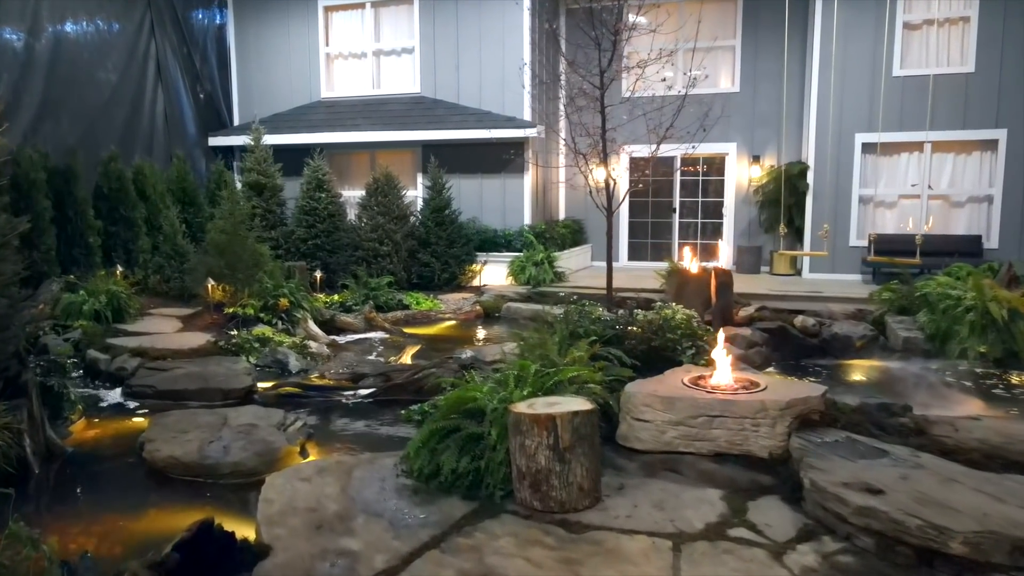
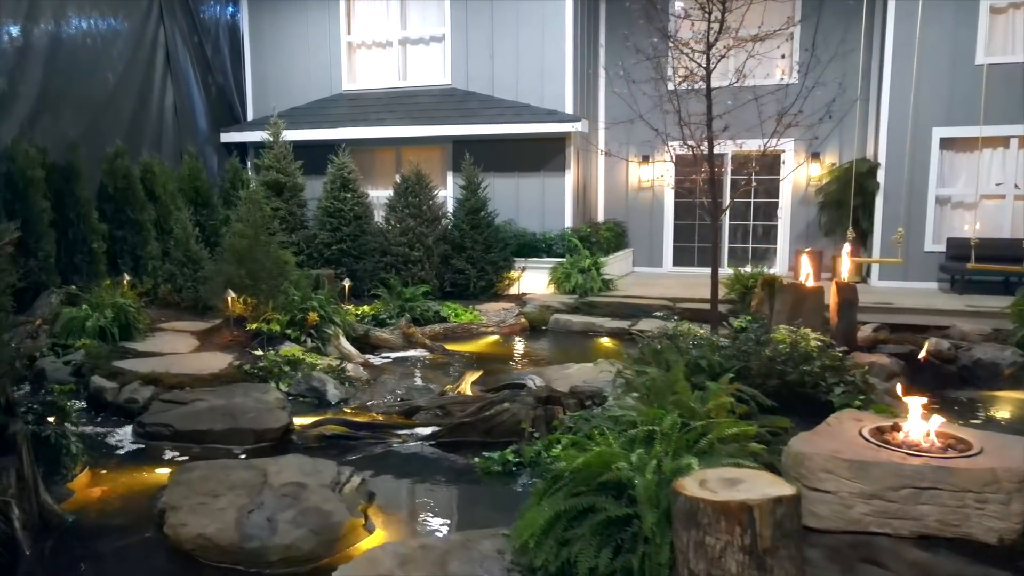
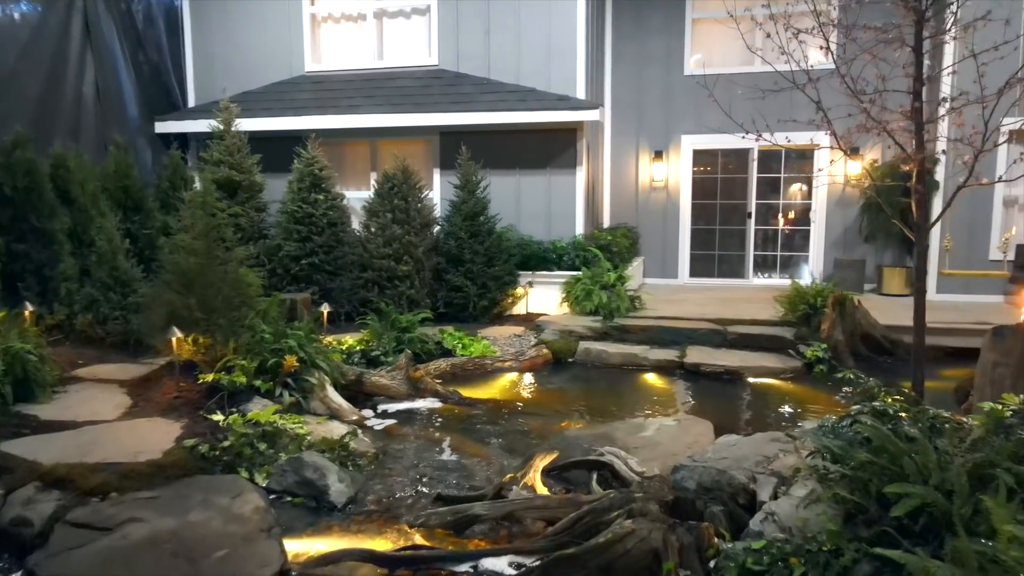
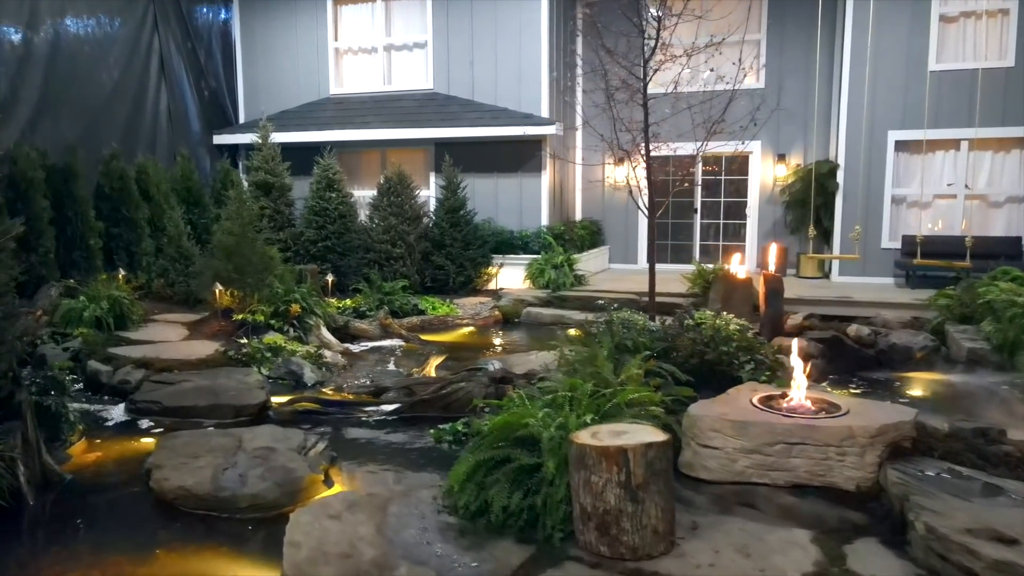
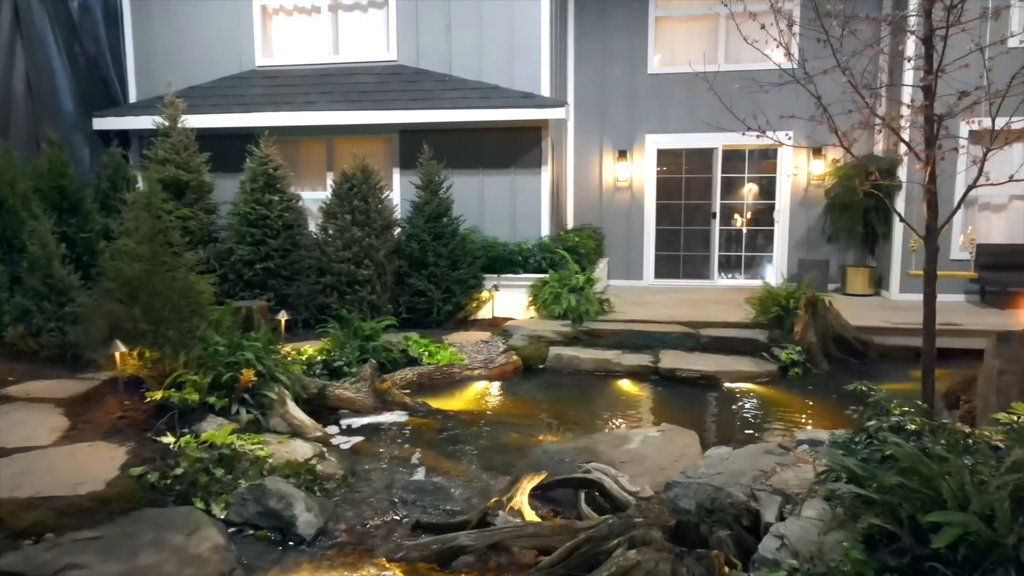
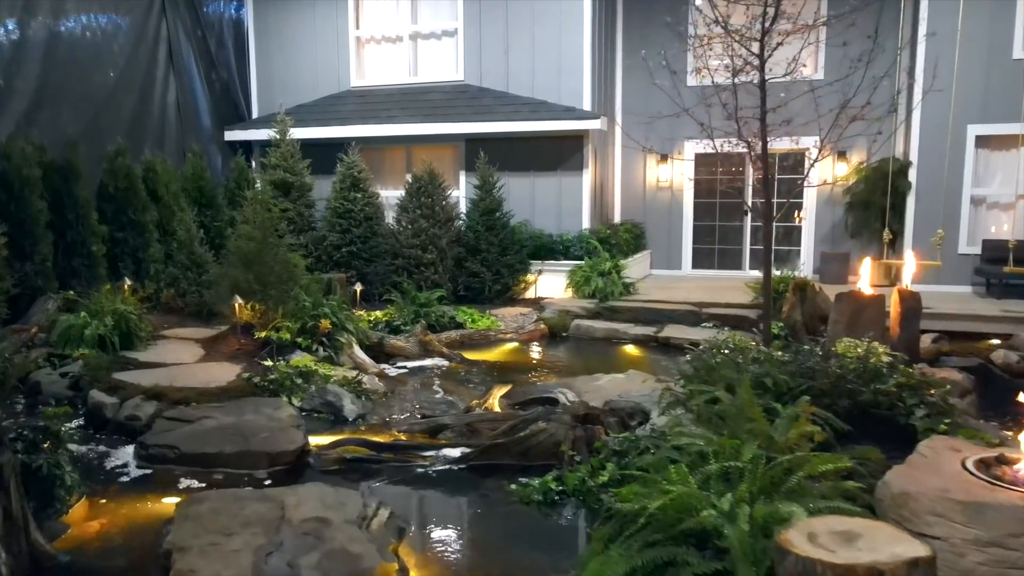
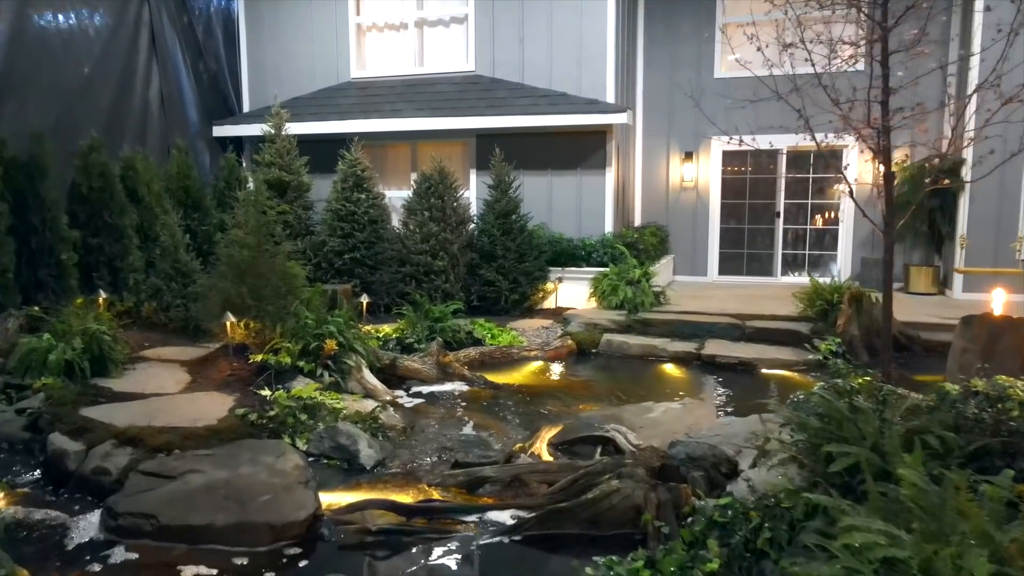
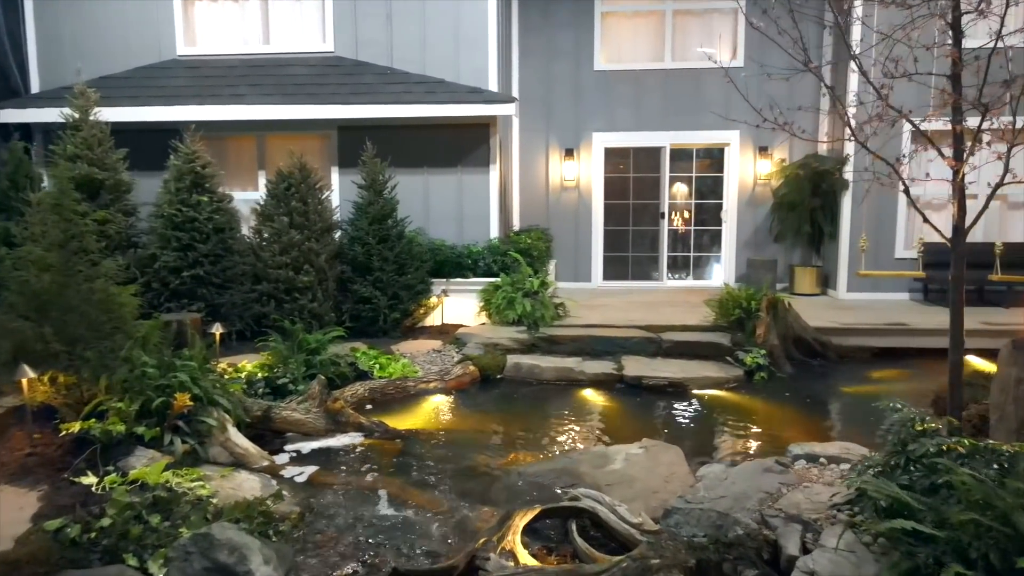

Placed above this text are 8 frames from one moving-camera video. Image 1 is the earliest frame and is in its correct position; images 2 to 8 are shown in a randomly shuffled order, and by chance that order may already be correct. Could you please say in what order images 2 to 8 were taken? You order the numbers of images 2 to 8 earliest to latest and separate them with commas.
4, 2, 6, 7, 3, 5, 8
